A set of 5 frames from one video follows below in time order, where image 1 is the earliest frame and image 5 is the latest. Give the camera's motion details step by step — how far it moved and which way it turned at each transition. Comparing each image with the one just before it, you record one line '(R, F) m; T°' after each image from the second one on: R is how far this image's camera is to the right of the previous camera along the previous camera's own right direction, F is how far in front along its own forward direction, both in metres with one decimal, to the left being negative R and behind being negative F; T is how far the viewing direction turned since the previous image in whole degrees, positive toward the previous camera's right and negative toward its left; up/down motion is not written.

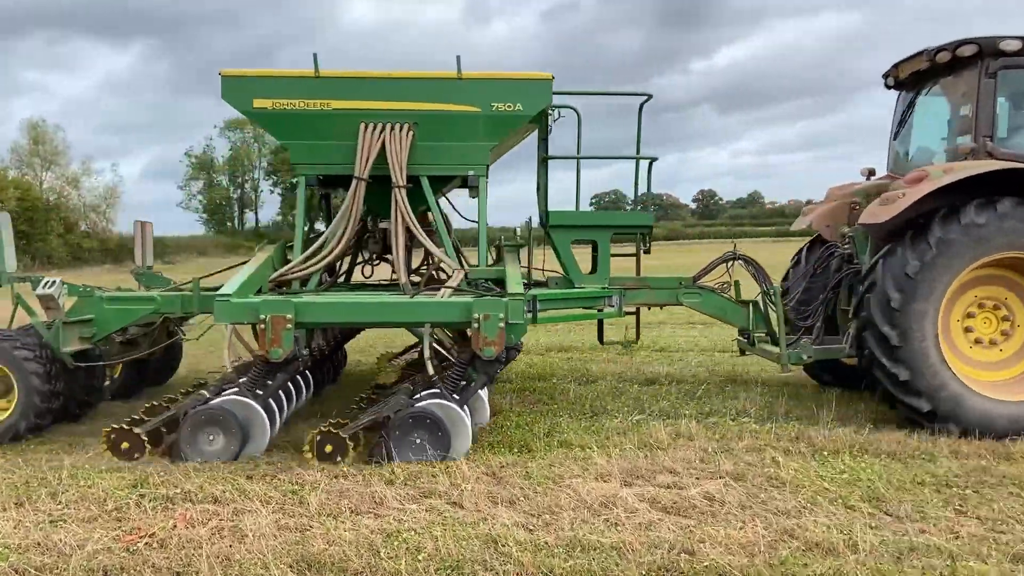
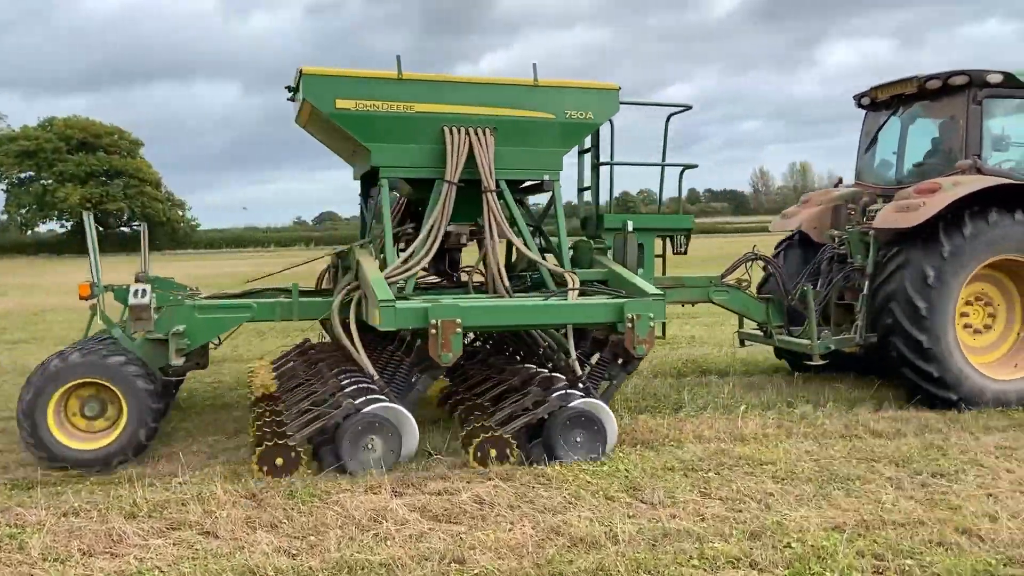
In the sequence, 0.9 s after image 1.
(-0.9, +0.2) m; +18°
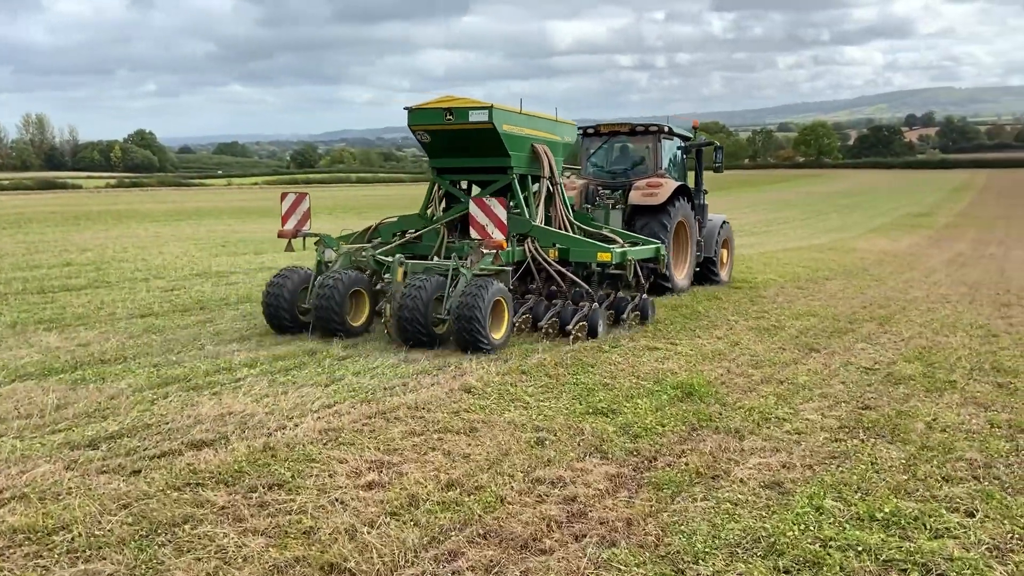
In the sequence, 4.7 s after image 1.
(-0.1, +3.4) m; +51°
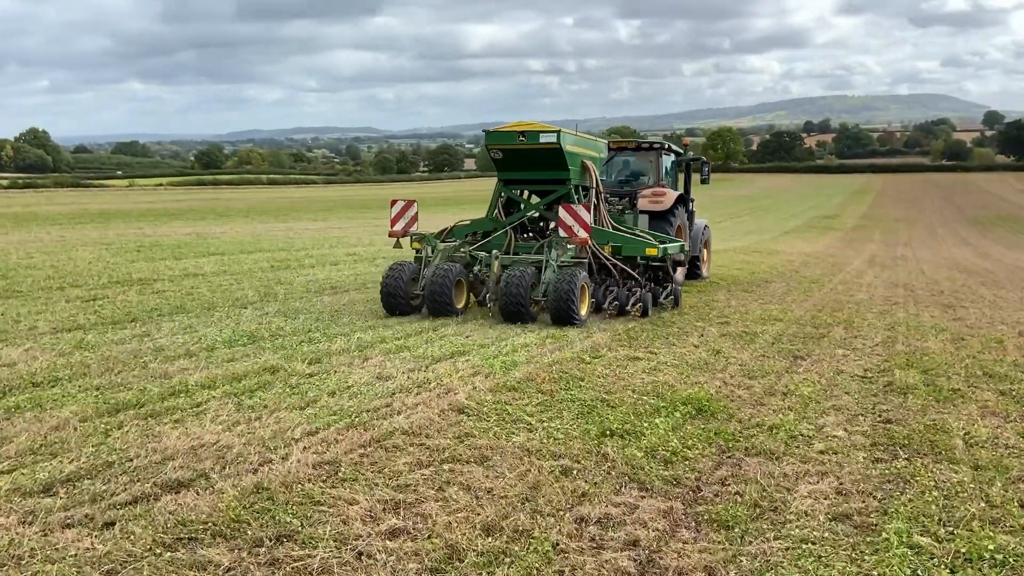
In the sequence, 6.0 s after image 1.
(-1.8, +1.7) m; +5°
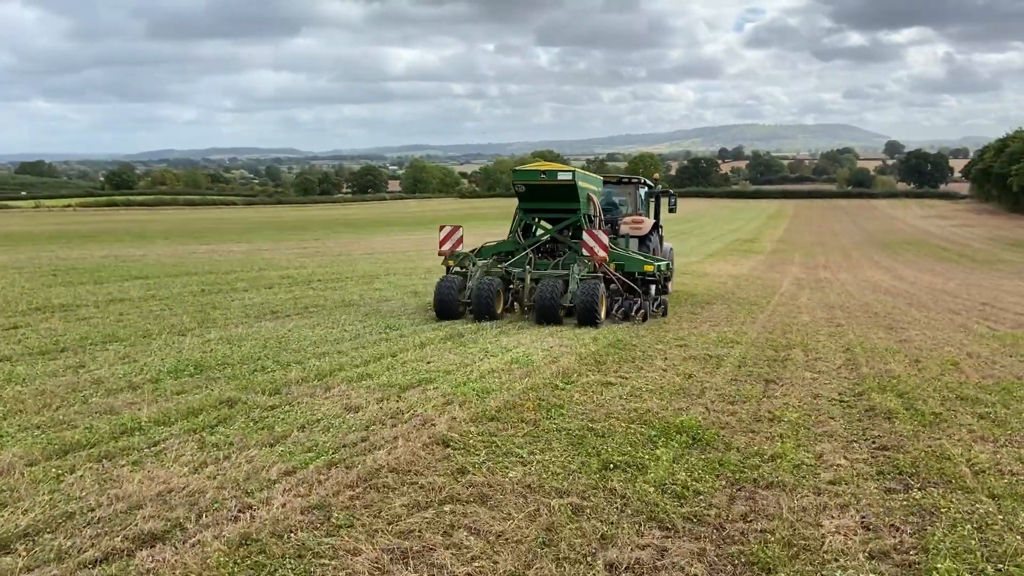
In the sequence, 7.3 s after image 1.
(-1.3, +1.0) m; +5°
